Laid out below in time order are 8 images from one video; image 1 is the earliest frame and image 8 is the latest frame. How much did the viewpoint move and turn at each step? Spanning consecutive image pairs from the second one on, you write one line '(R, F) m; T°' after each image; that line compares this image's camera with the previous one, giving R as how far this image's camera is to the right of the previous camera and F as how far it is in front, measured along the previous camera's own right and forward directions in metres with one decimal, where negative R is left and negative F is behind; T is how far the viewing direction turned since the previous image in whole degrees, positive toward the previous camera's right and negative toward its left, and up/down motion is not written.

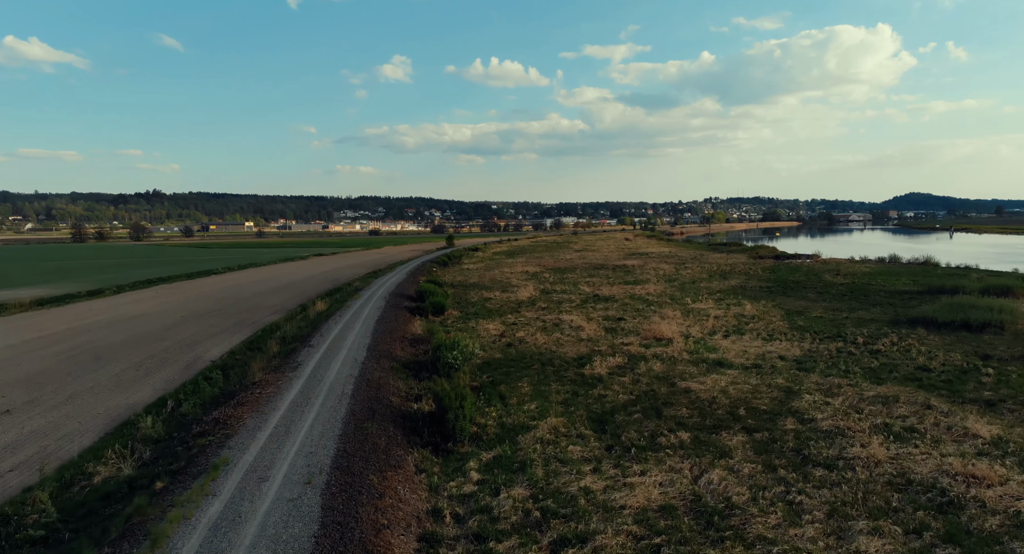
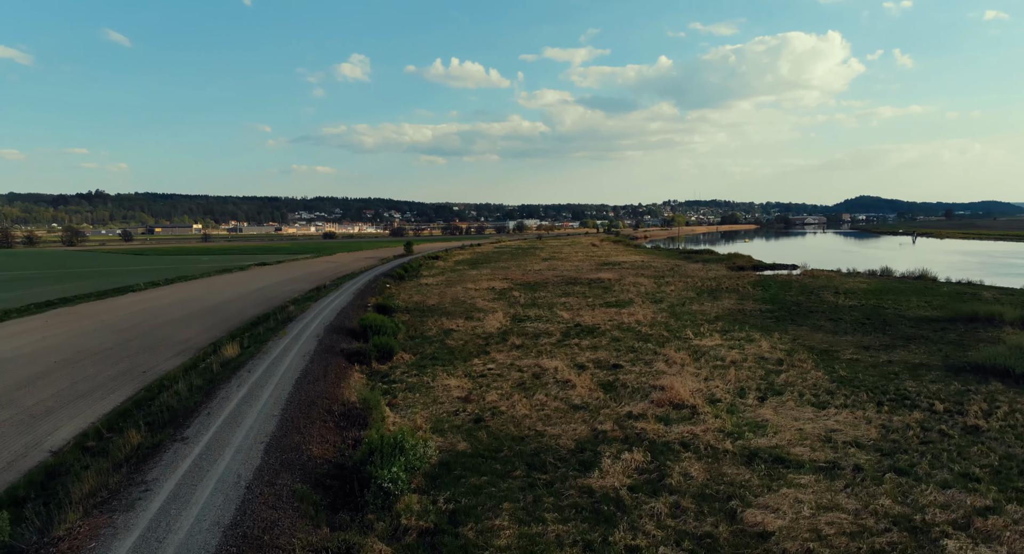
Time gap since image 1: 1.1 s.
(-0.1, +3.7) m; +4°
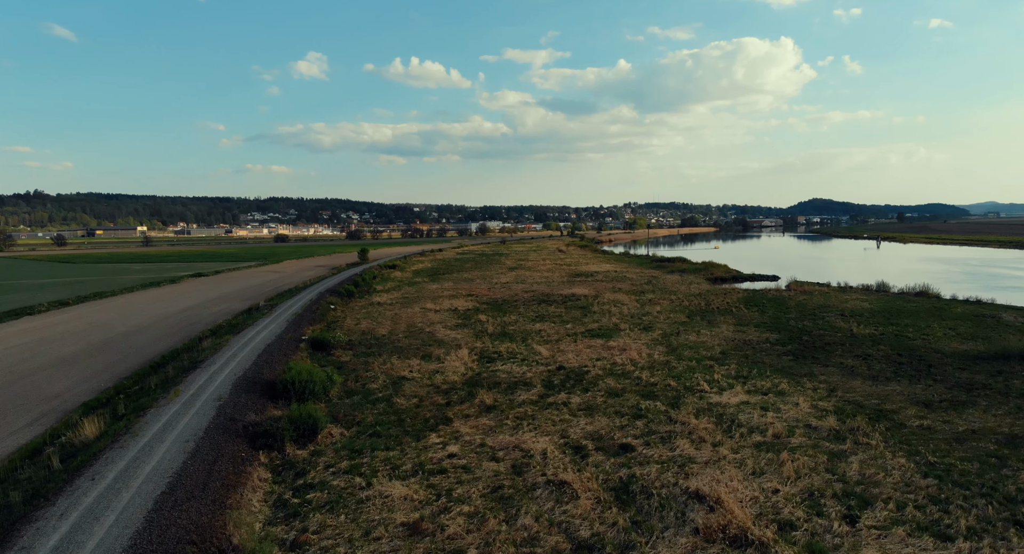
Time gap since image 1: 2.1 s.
(-0.1, +3.7) m; +4°
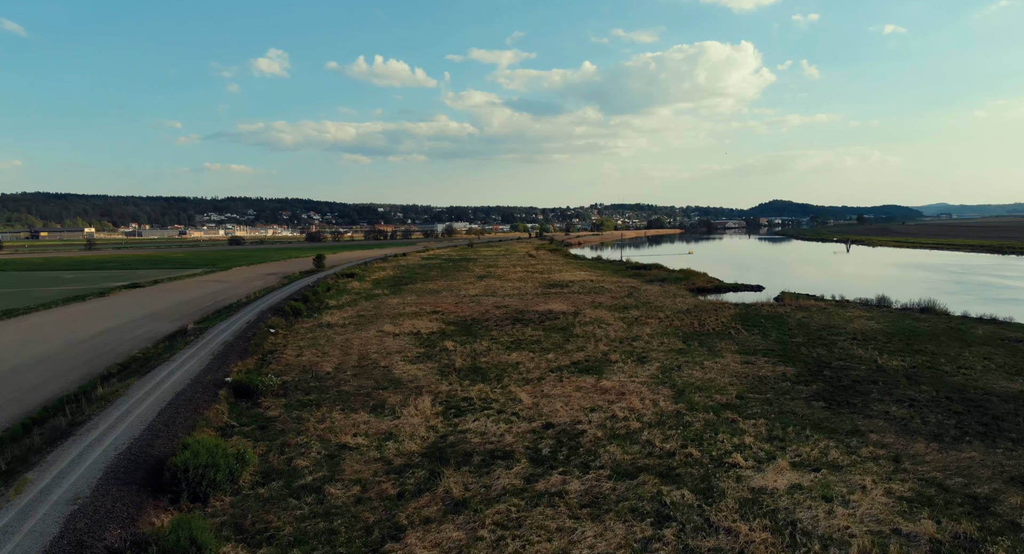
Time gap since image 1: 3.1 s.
(-0.1, +3.2) m; +3°
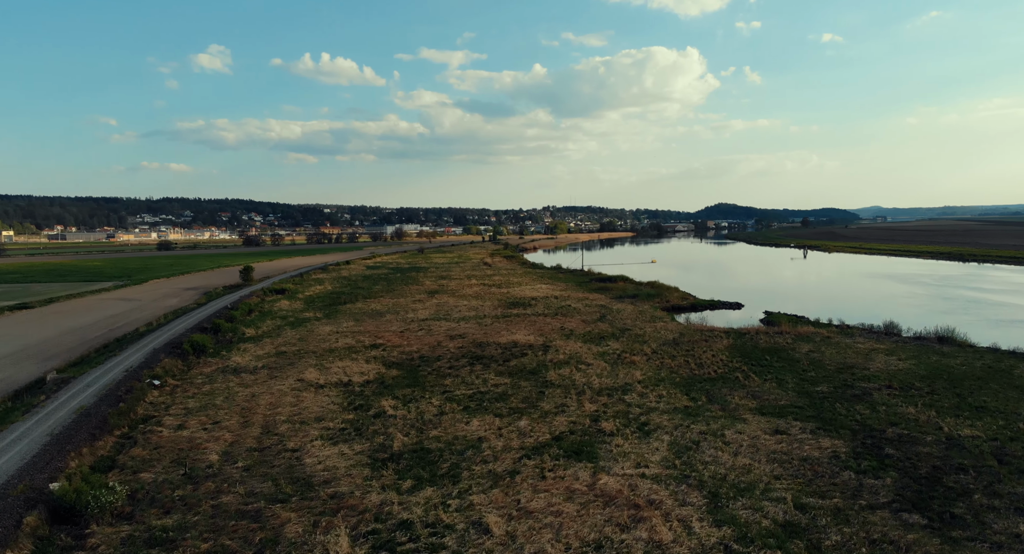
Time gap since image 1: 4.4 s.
(-0.1, +4.6) m; +4°
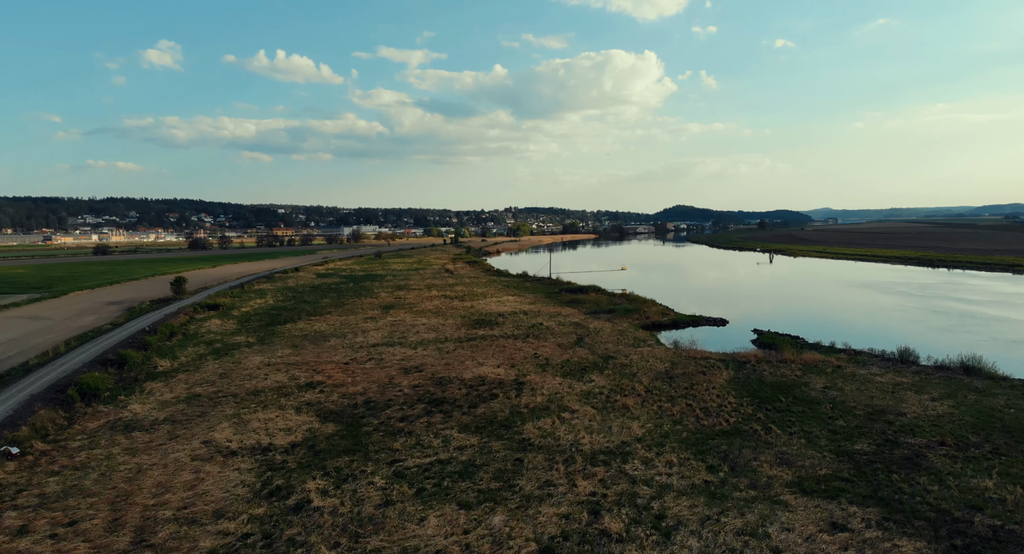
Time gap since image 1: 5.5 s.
(-0.1, +3.7) m; +4°
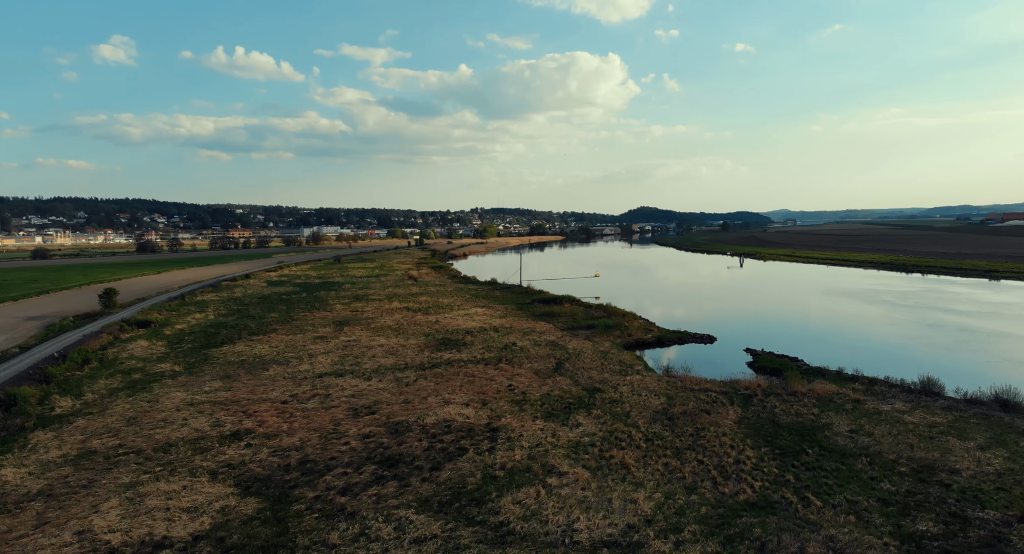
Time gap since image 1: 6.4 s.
(-0.1, +3.2) m; +3°
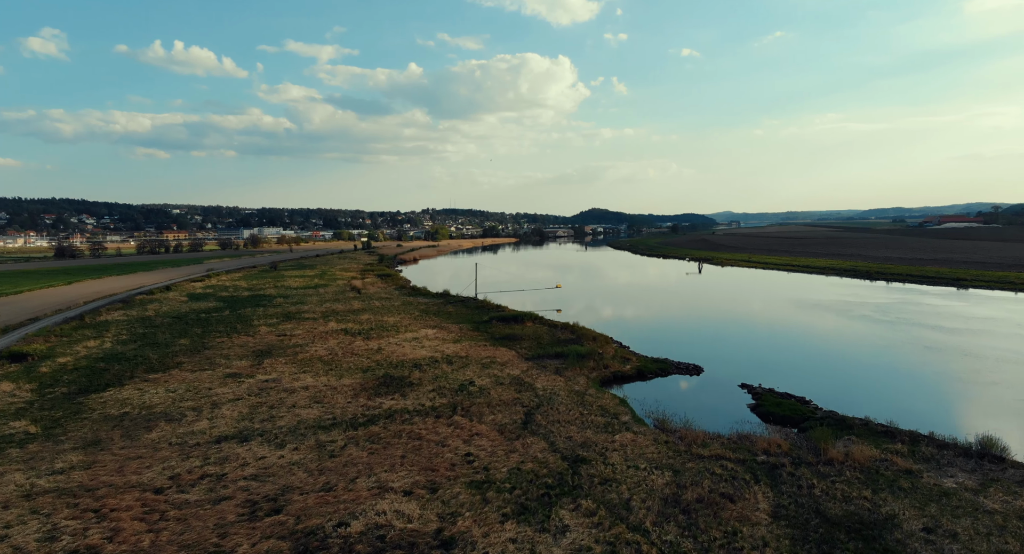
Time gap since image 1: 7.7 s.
(-0.1, +4.5) m; +4°
